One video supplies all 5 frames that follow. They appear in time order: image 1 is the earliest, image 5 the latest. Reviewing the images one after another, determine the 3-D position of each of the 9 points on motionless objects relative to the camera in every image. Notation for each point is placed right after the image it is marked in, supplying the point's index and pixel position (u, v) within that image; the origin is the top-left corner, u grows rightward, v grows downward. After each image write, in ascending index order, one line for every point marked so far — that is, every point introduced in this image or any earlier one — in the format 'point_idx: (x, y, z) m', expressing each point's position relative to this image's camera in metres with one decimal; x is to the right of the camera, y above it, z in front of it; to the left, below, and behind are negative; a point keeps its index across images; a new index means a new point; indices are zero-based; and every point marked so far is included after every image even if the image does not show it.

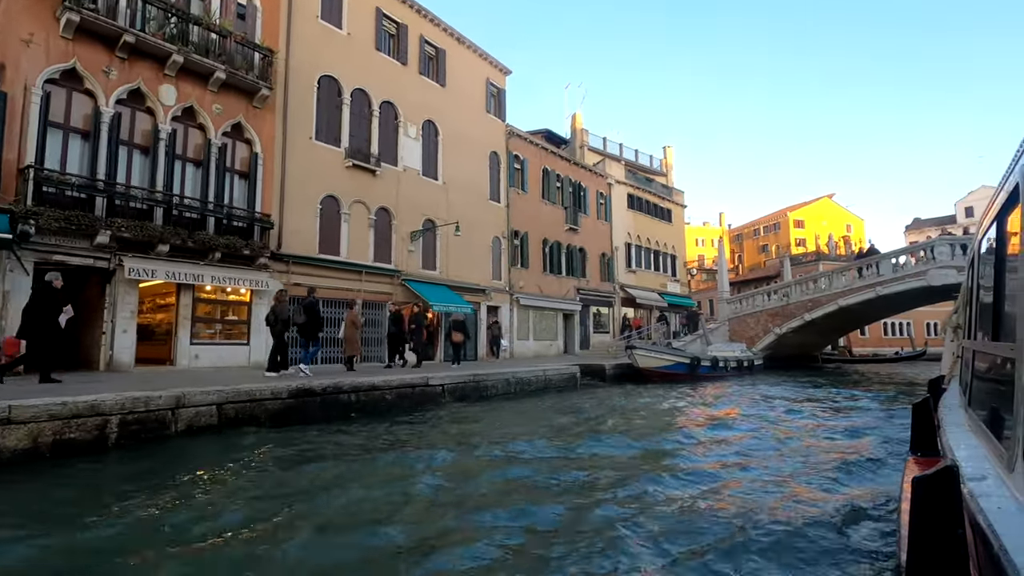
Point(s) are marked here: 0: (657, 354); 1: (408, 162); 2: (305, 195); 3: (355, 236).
0: (+5.3, -2.4, +20.0) m
1: (-3.7, +4.5, +19.3) m
2: (-6.2, +2.8, +16.0) m
3: (-5.1, +1.7, +17.2) m
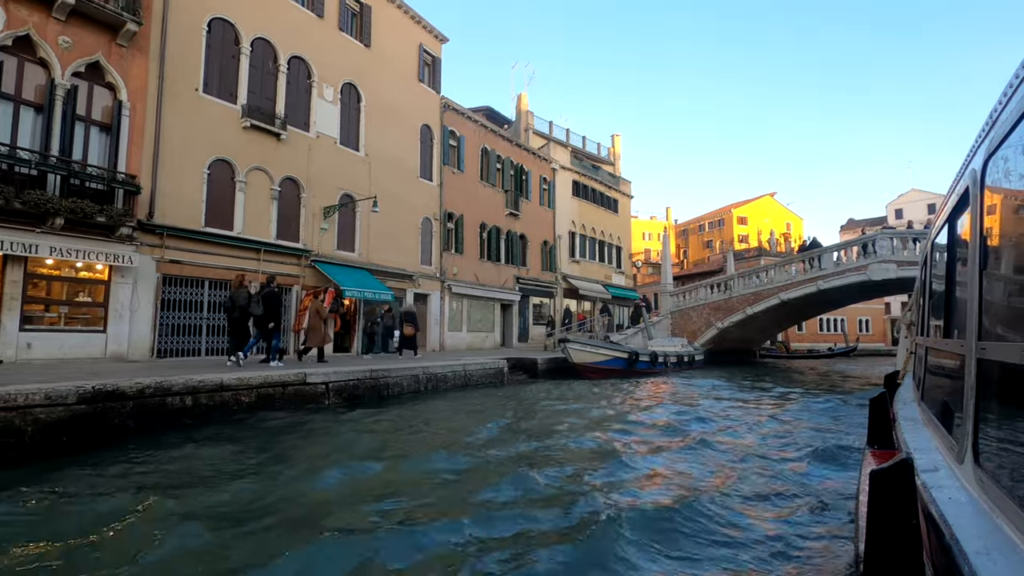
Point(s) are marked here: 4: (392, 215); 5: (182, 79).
0: (+2.8, -2.1, +18.6) m
1: (-6.0, +5.1, +17.1) m
2: (-8.2, +3.4, +13.5) m
3: (-7.2, +2.2, +14.9) m
4: (-4.4, +2.6, +19.6) m
5: (-8.3, +5.3, +13.5) m
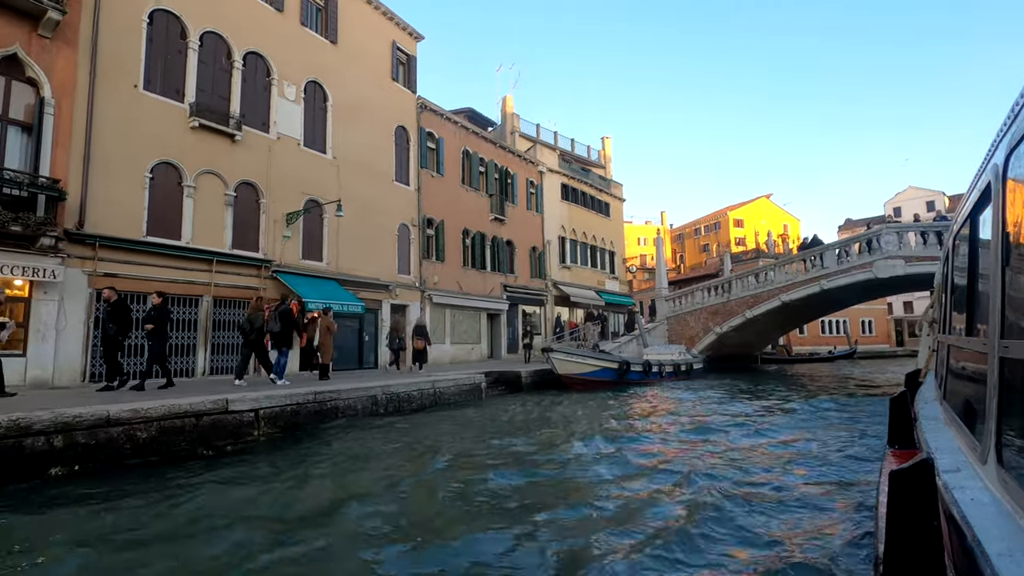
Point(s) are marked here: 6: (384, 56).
0: (+2.2, -2.2, +17.3) m
1: (-6.7, +4.7, +15.9) m
2: (-8.9, +3.0, +12.3) m
3: (-7.9, +1.9, +13.6) m
4: (-5.1, +2.3, +18.3) m
5: (-9.0, +4.9, +12.3) m
6: (-4.7, +8.5, +19.8) m
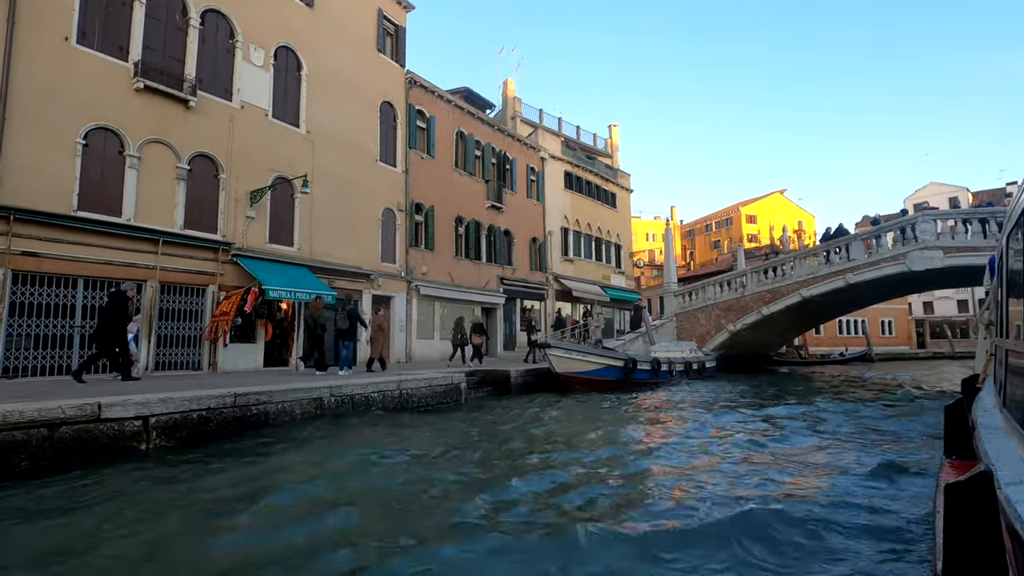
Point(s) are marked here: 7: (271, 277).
0: (+2.0, -2.0, +15.5) m
1: (-7.0, +5.1, +14.2) m
2: (-9.2, +3.4, +10.7) m
3: (-8.1, +2.2, +12.0) m
4: (-5.3, +2.6, +16.7) m
5: (-9.3, +5.3, +10.7) m
6: (-4.9, +8.9, +18.1) m
7: (-6.1, +0.3, +13.6) m
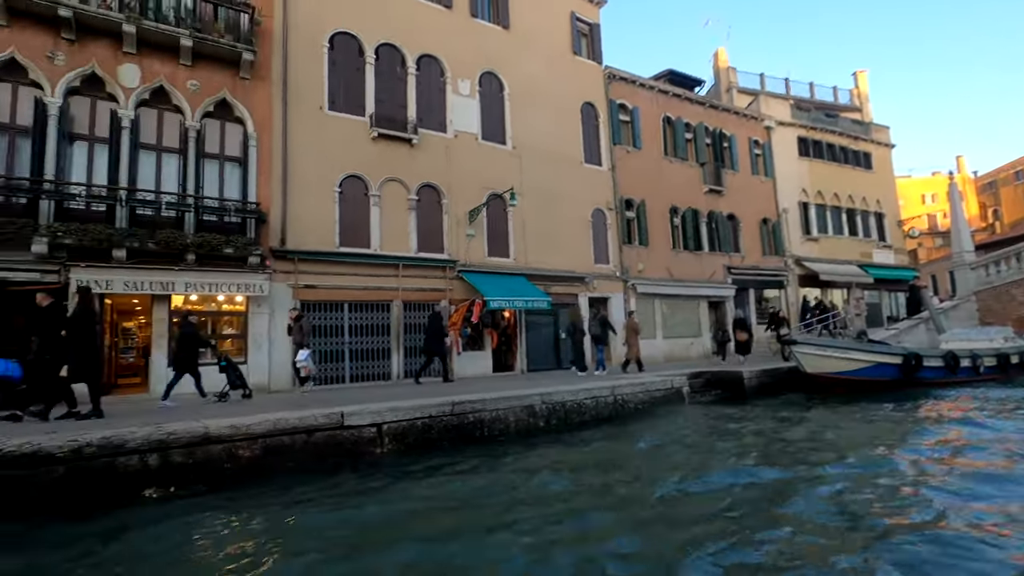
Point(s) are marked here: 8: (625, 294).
0: (+7.8, -1.5, +13.0) m
1: (-1.5, +4.7, +15.5) m
2: (-4.8, +2.7, +13.1) m
3: (-3.2, +1.7, +13.9) m
4: (+1.2, +2.4, +17.0) m
5: (-5.1, +4.6, +13.3) m
6: (+1.7, +8.7, +18.3) m
7: (-0.5, 0.0, +14.5) m
8: (+3.8, -0.2, +18.4) m
